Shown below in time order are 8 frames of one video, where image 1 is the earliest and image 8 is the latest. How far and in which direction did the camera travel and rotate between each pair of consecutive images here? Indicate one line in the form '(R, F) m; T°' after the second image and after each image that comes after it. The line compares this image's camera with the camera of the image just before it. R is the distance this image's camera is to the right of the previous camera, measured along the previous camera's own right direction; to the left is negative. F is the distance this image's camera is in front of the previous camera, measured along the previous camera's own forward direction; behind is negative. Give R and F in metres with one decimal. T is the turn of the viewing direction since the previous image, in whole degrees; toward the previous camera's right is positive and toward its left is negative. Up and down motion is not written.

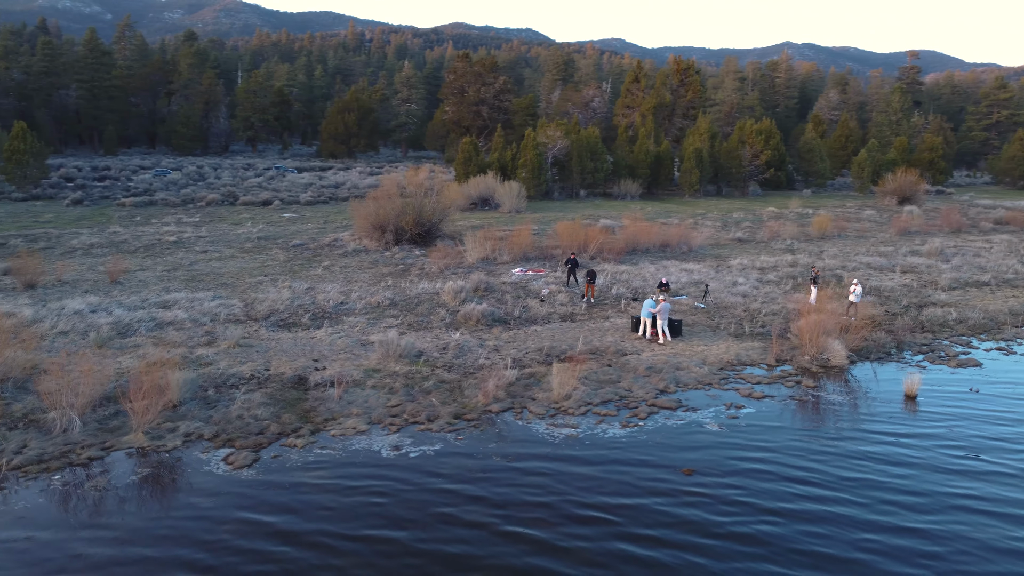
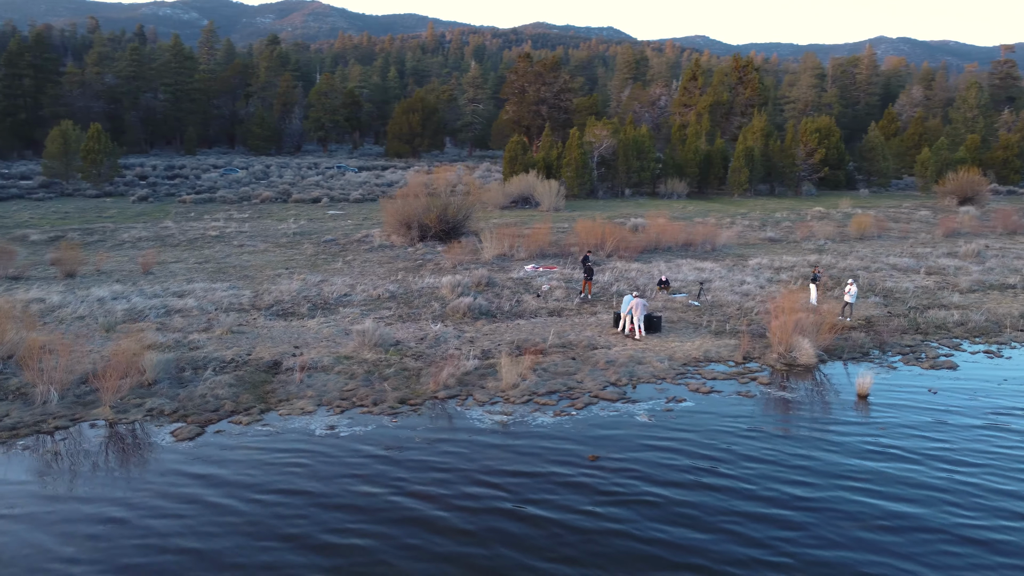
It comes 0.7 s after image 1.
(+1.7, -0.3) m; -6°
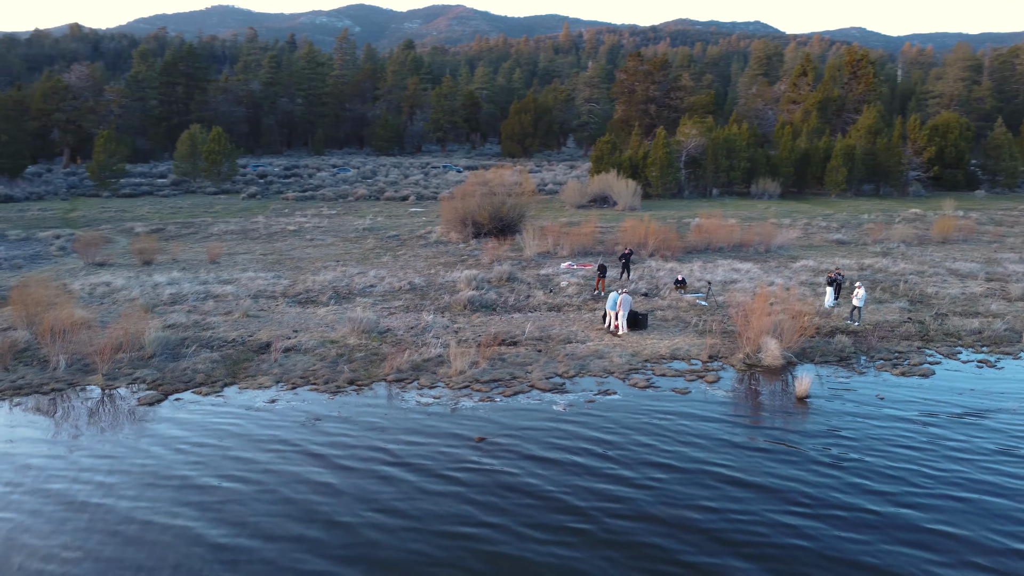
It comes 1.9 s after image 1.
(+2.7, -0.3) m; -10°
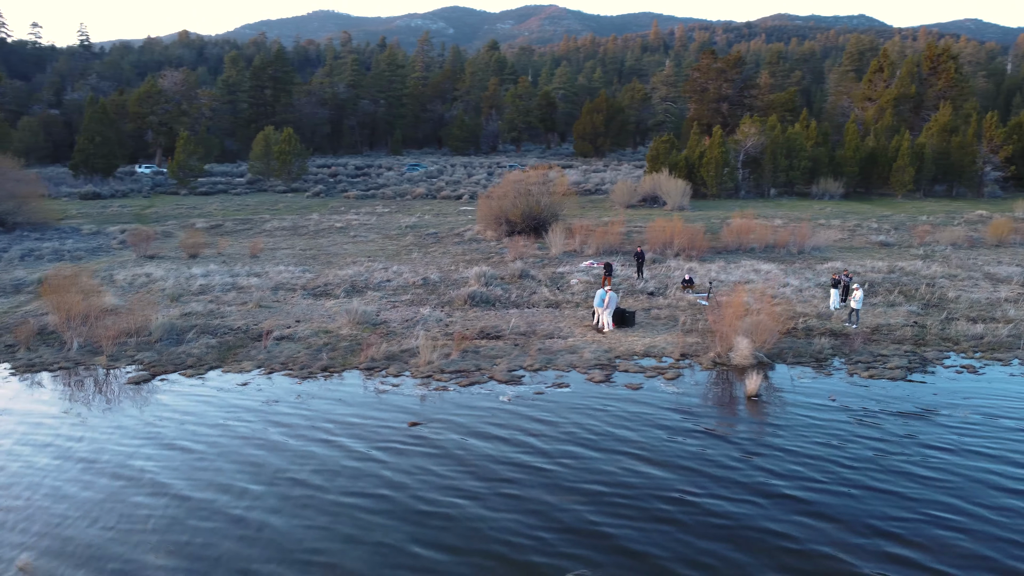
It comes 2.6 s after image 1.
(+1.8, -0.3) m; -6°
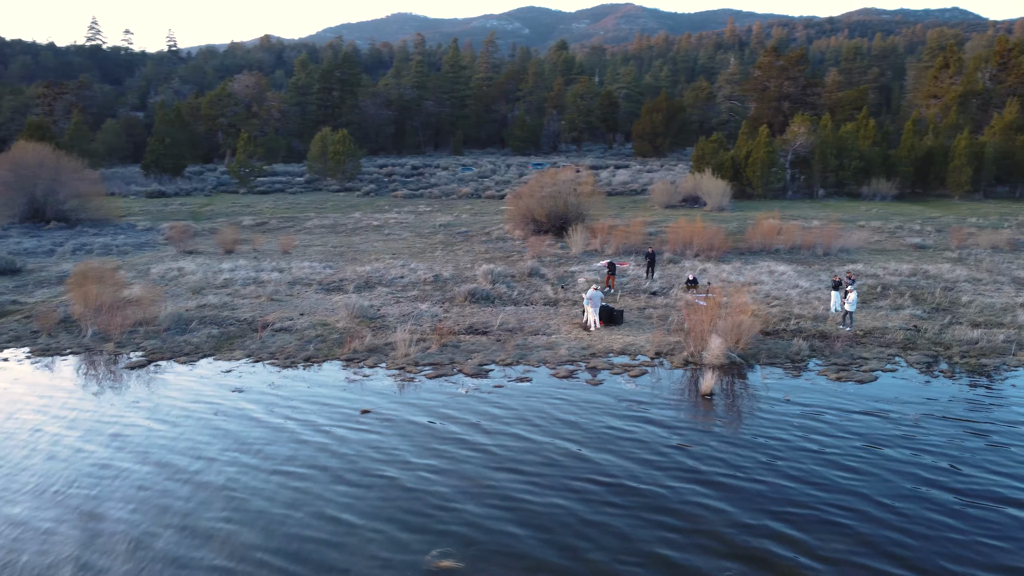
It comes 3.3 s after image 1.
(+1.5, -0.3) m; -5°
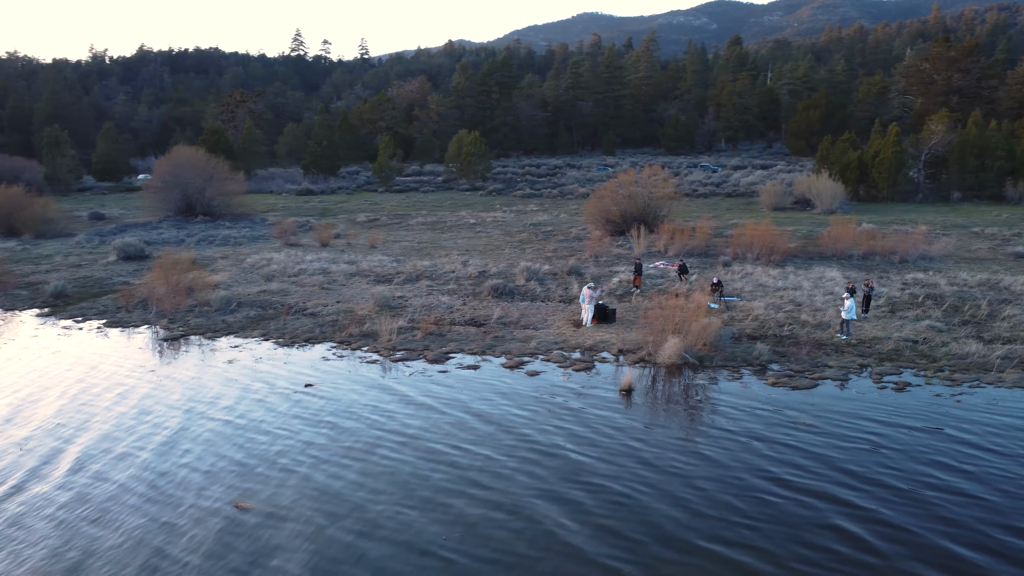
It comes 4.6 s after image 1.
(+3.4, -0.5) m; -13°
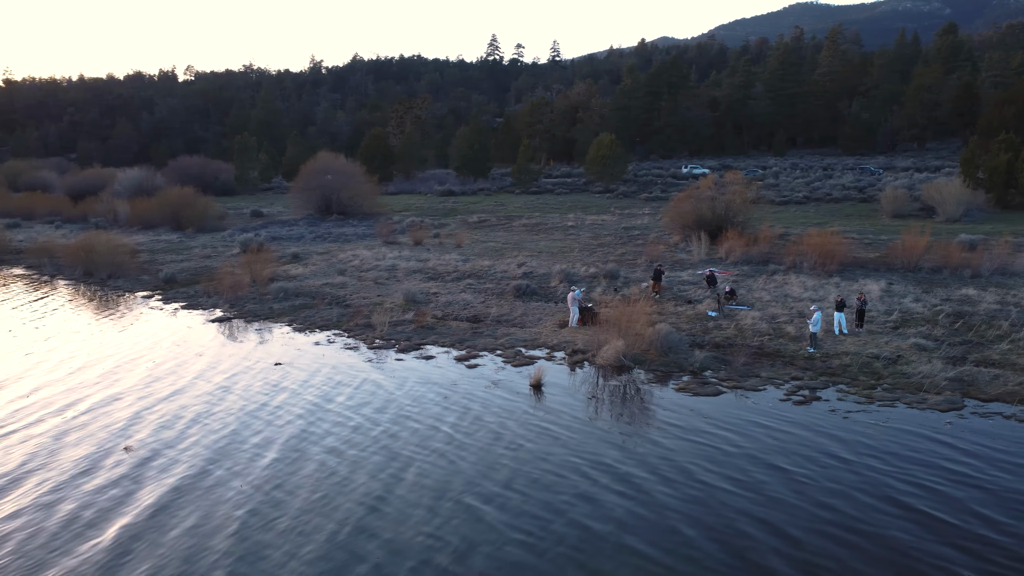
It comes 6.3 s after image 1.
(+4.0, -0.7) m; -14°
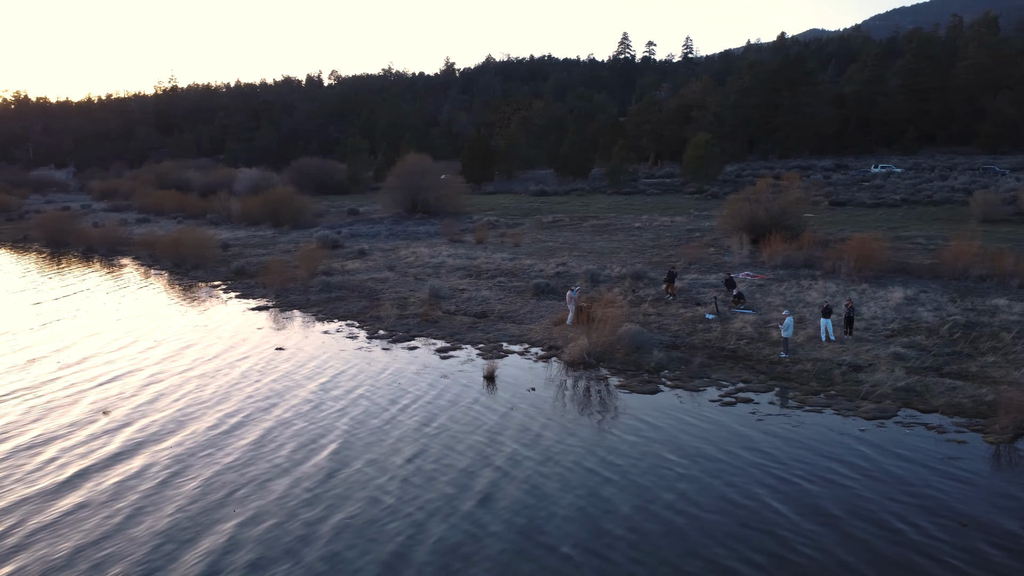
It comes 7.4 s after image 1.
(+2.8, -0.6) m; -9°
